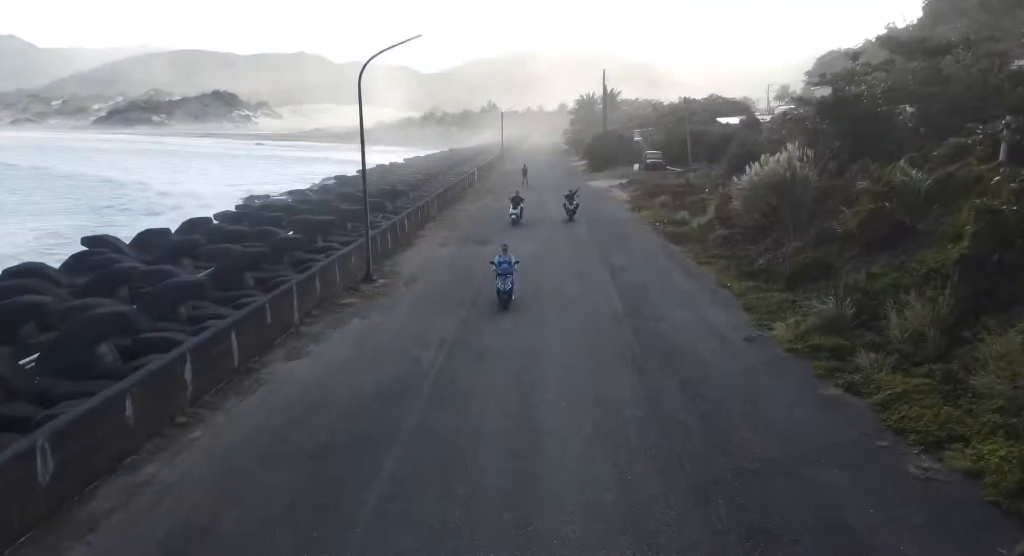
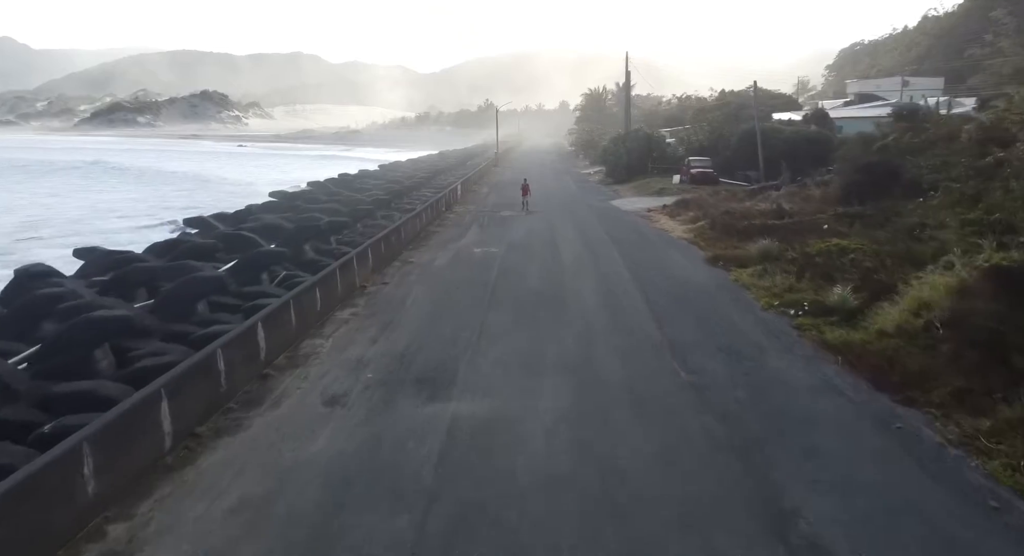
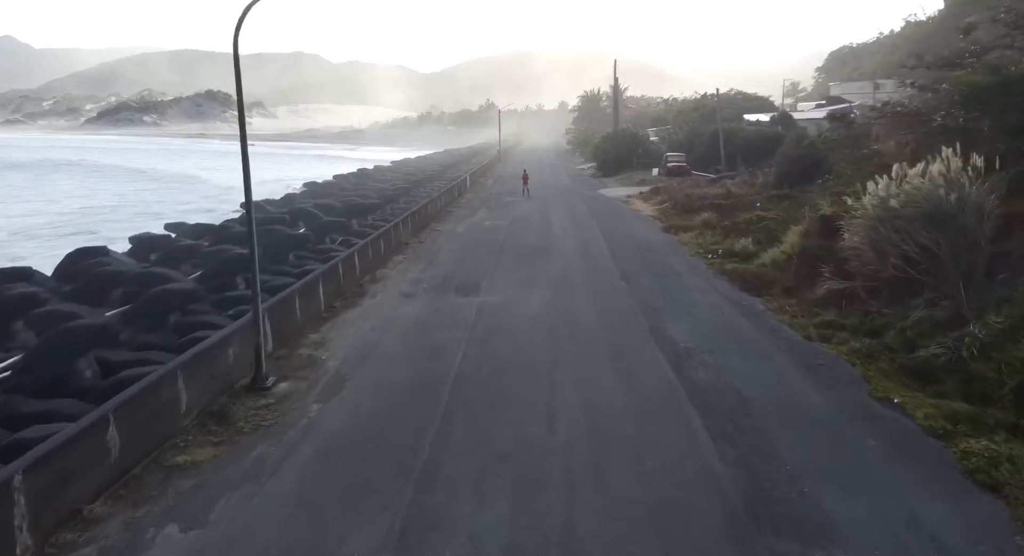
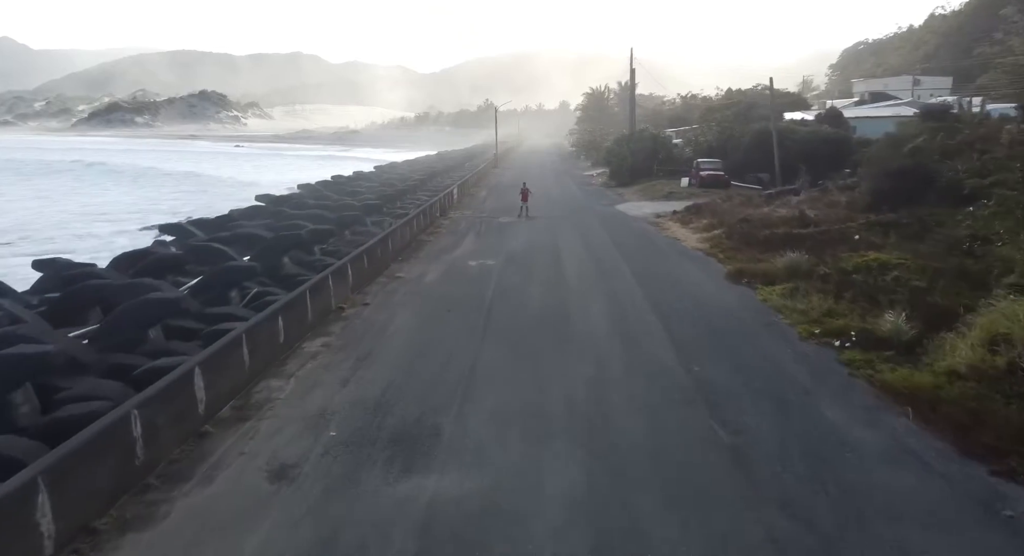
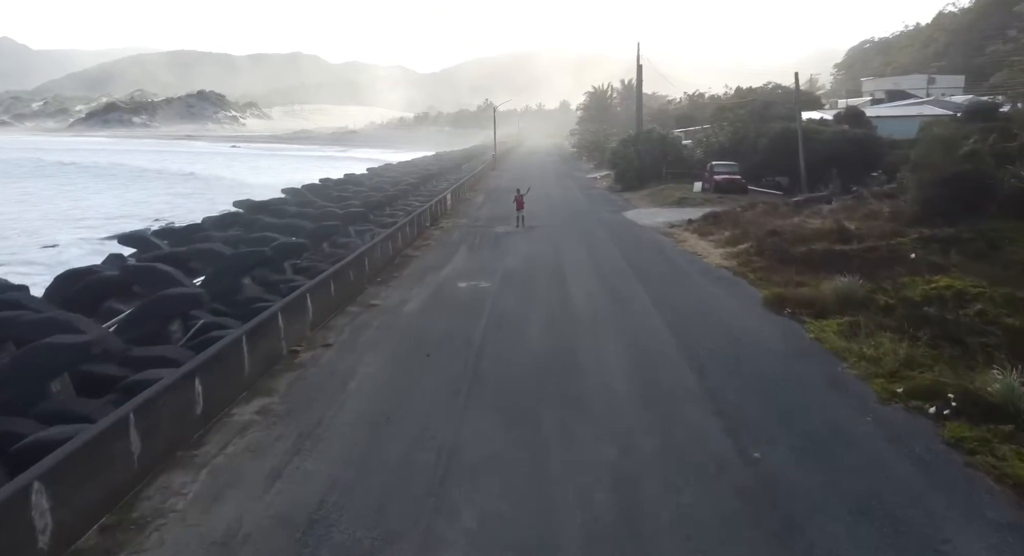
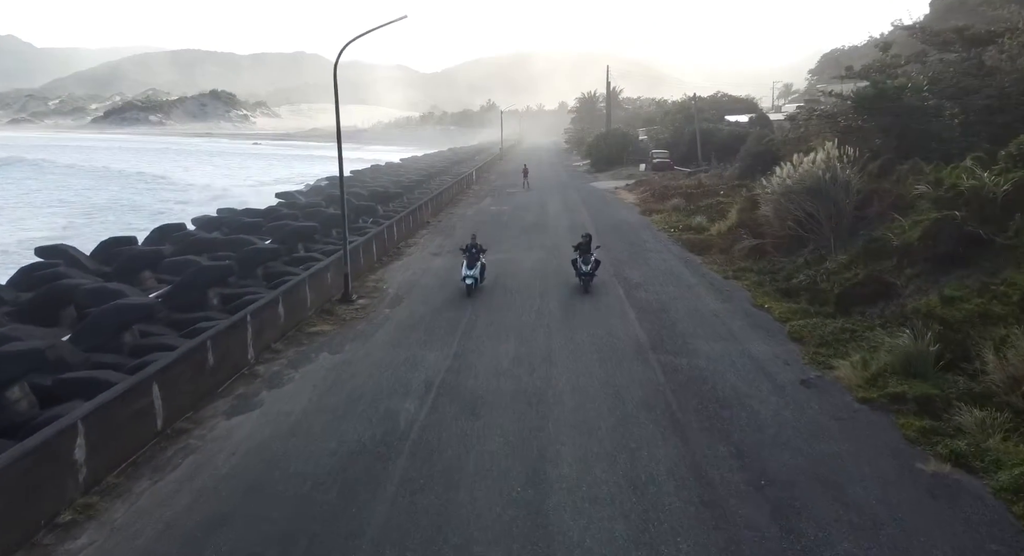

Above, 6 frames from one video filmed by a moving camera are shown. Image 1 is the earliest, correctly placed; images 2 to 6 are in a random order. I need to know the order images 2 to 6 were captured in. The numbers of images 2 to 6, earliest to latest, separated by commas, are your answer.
6, 3, 2, 4, 5
